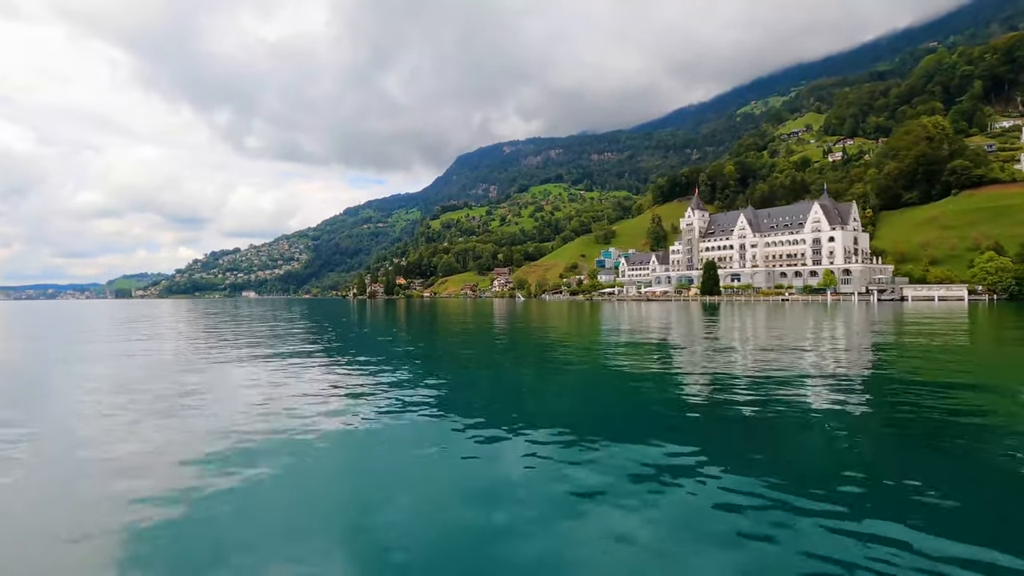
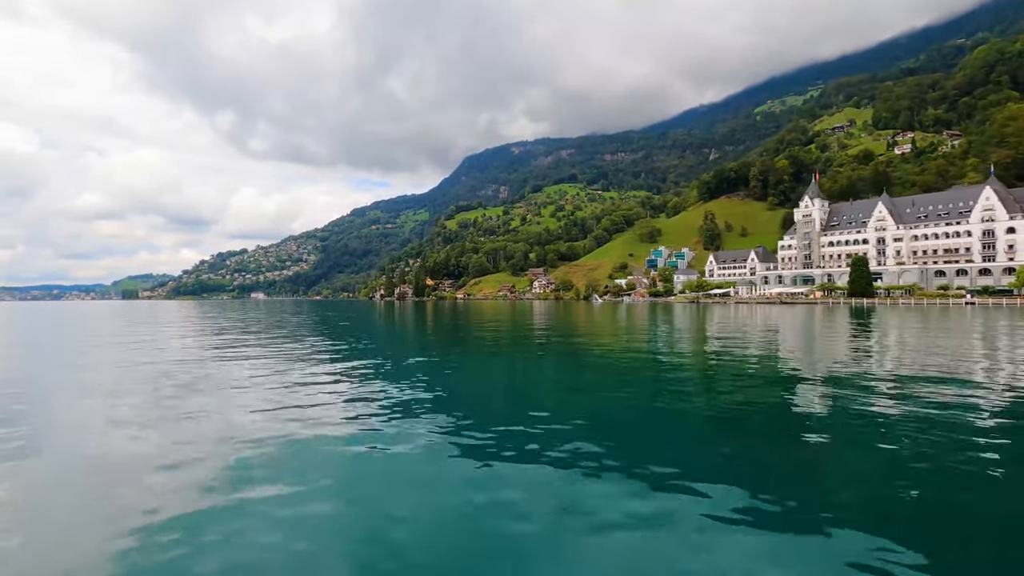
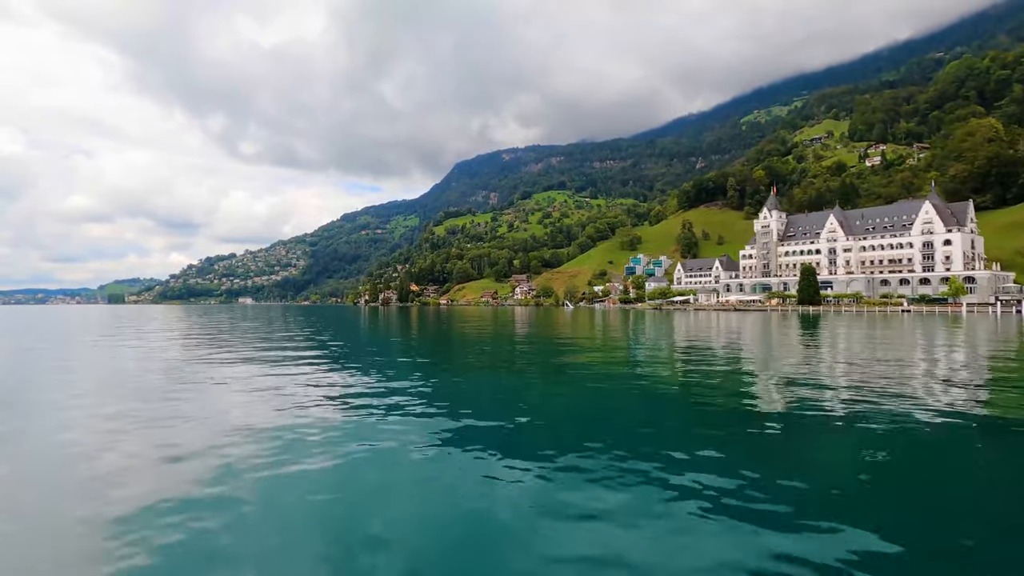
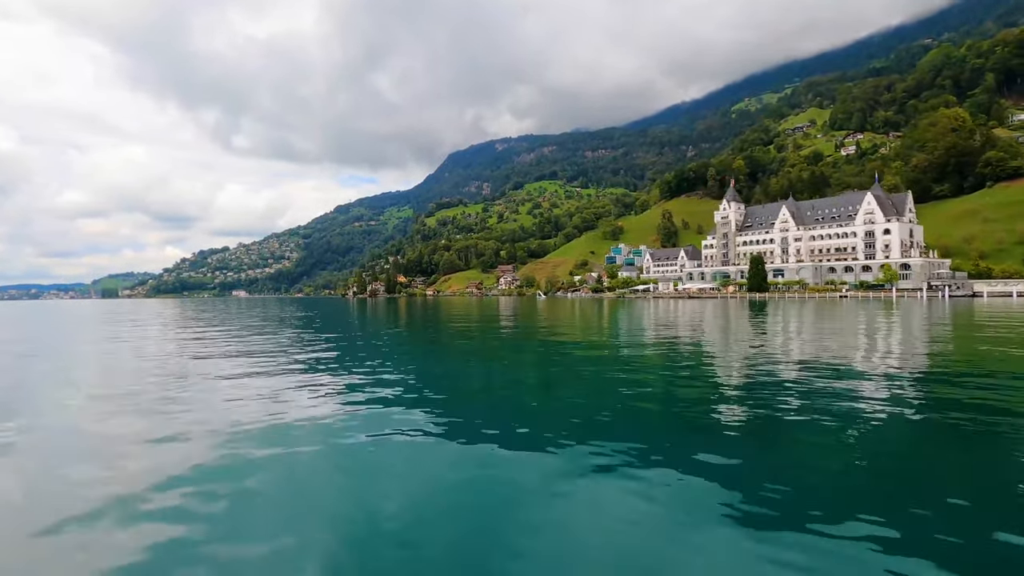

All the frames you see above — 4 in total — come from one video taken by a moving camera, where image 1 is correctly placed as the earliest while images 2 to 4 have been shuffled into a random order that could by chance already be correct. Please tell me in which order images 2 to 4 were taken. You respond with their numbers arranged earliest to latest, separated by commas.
4, 3, 2
